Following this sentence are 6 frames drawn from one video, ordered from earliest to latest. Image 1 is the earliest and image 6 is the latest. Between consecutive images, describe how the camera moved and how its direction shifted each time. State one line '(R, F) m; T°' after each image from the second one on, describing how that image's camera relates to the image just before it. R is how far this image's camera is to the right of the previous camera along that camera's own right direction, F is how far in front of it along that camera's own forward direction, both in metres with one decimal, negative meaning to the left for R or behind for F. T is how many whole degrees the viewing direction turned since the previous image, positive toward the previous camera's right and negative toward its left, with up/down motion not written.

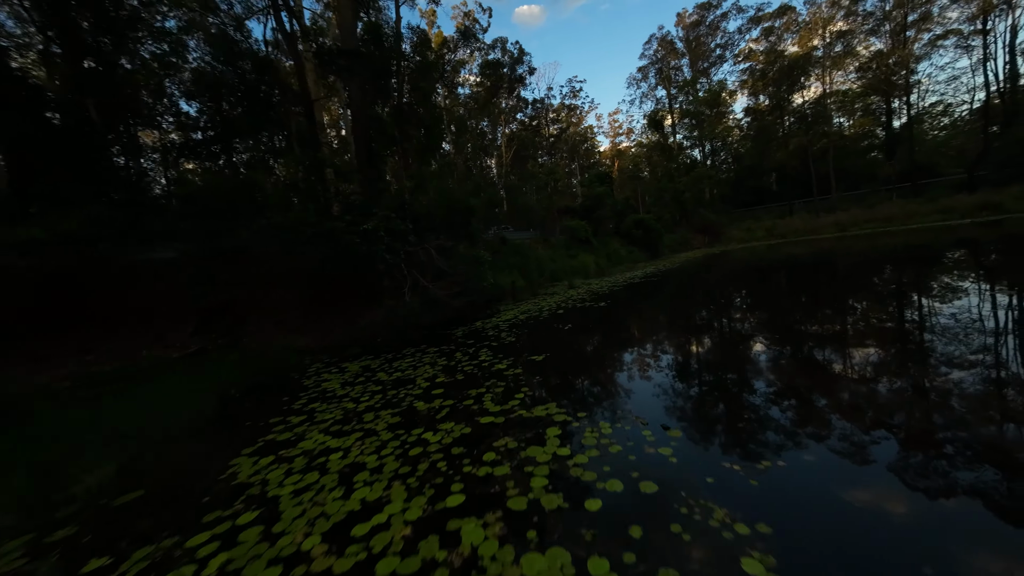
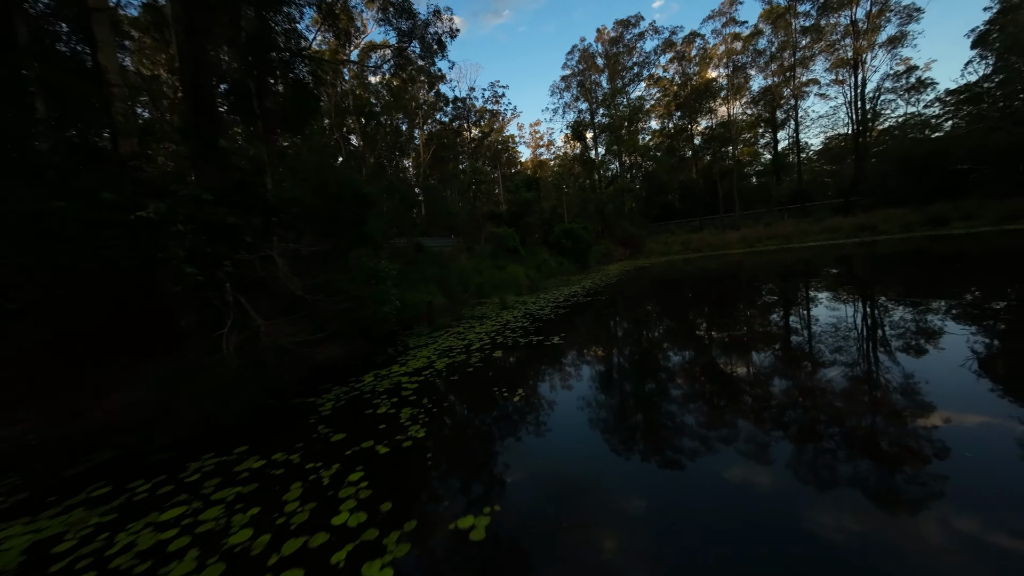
(0.0, +0.3) m; +12°
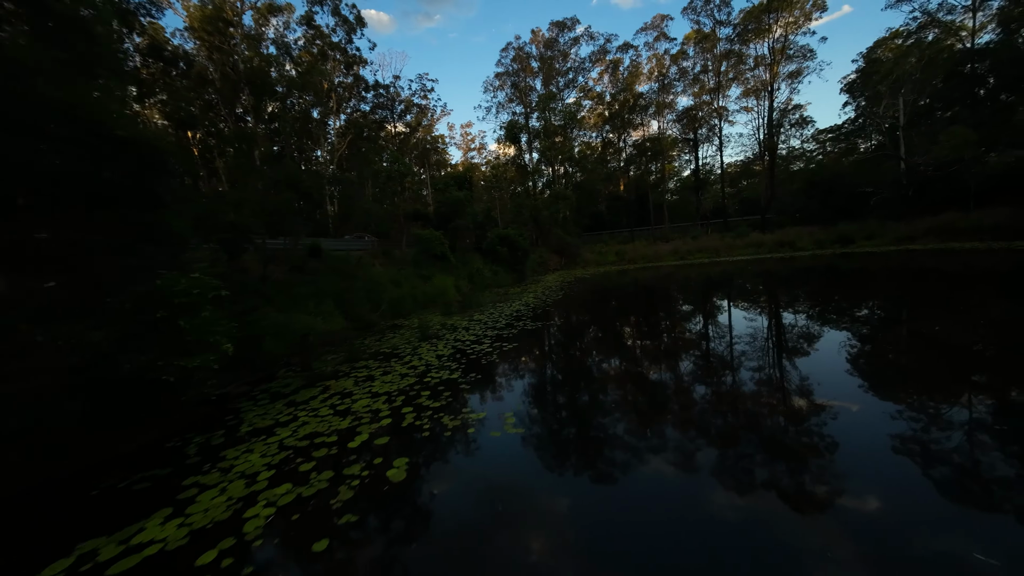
(0.0, +0.3) m; +11°
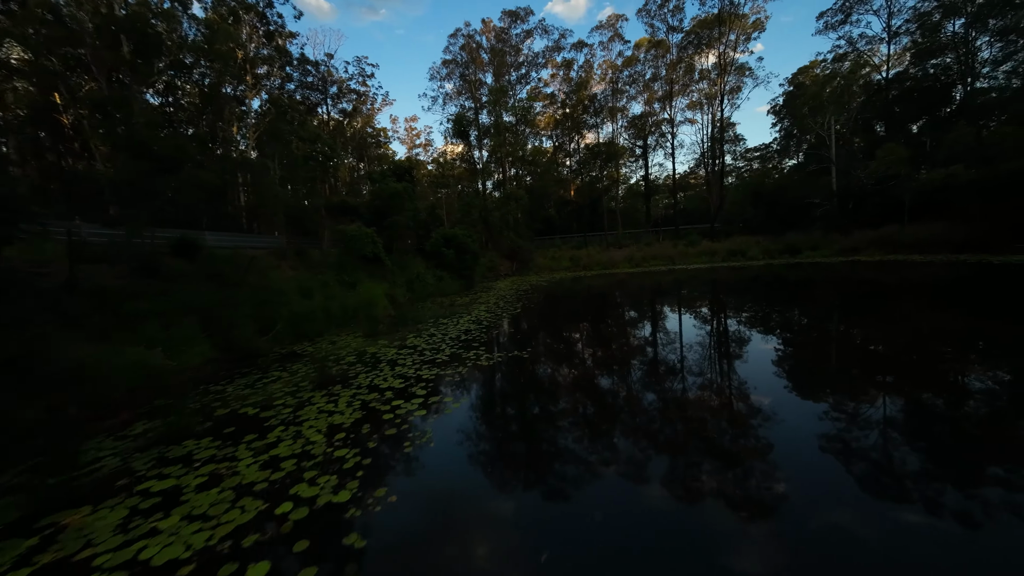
(0.0, +0.3) m; +8°
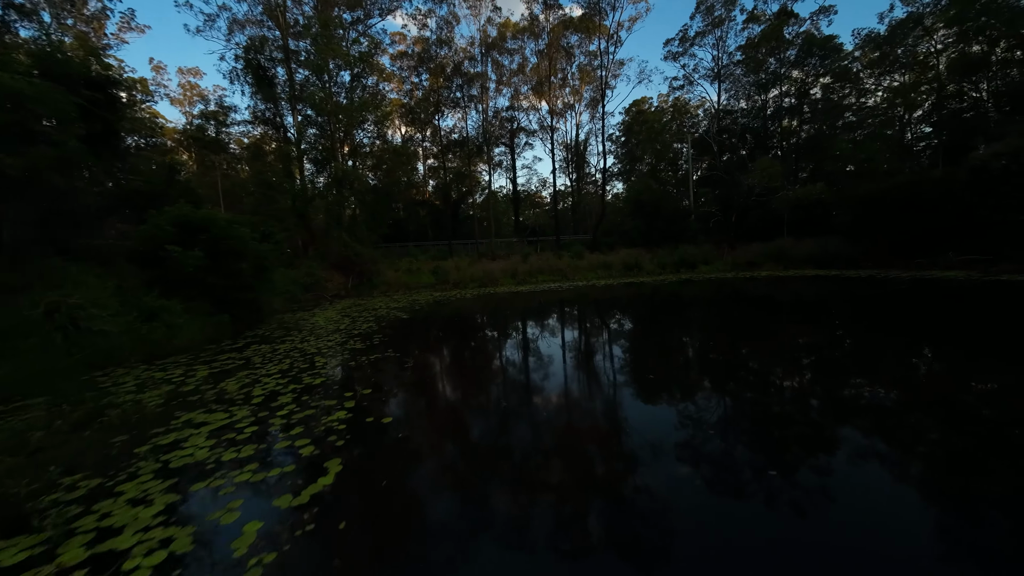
(0.0, +0.9) m; +23°
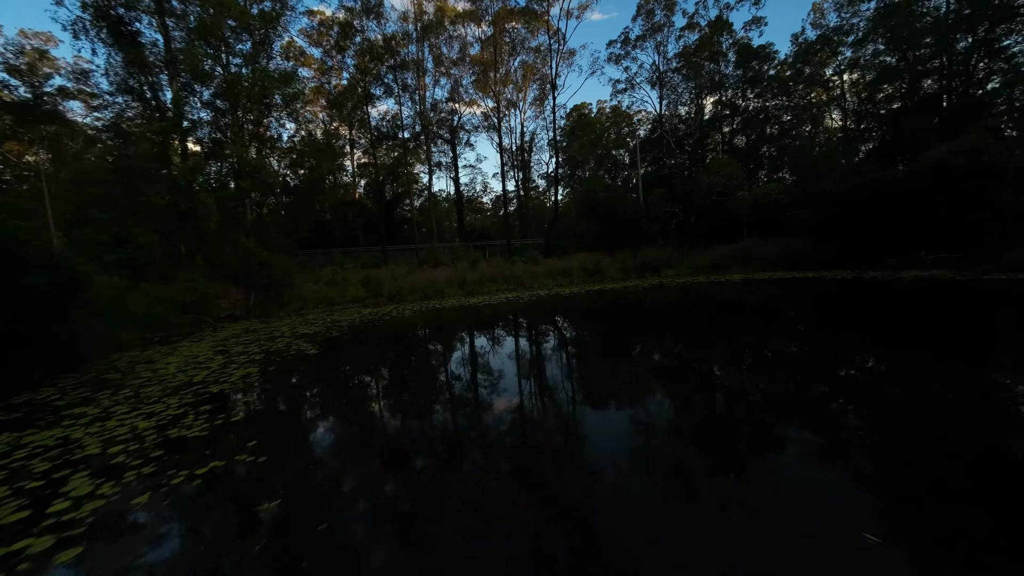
(0.0, +0.3) m; +9°
